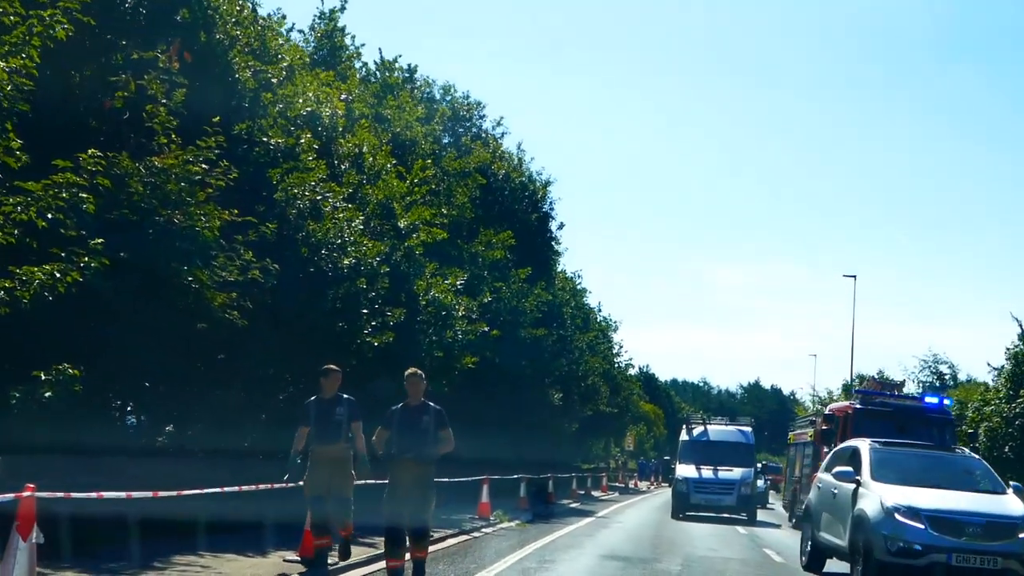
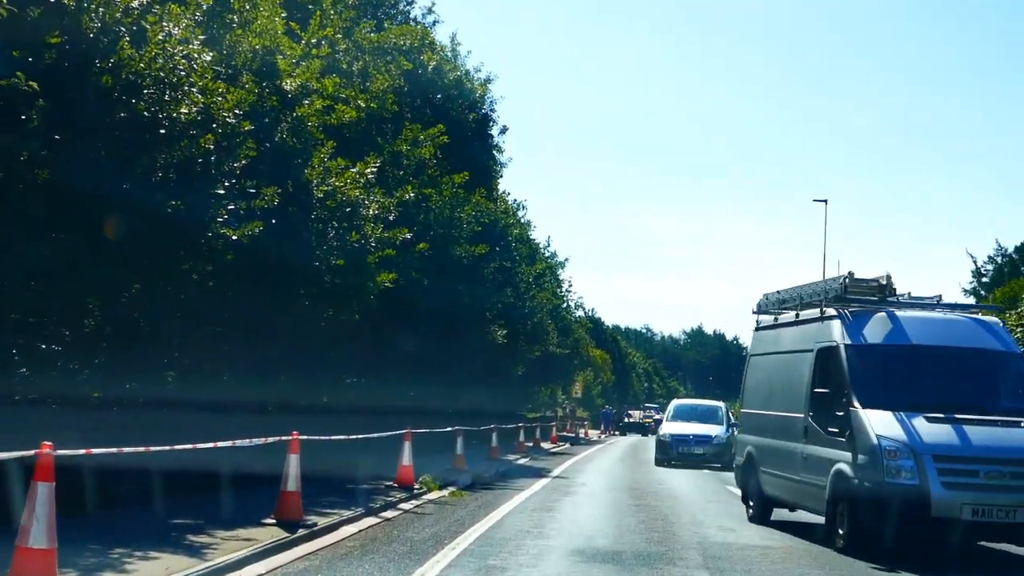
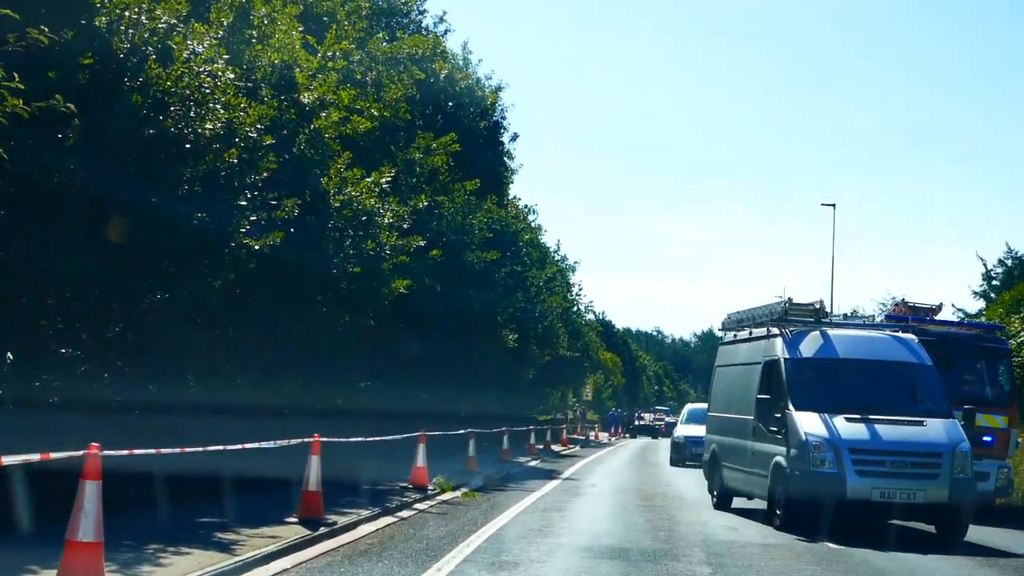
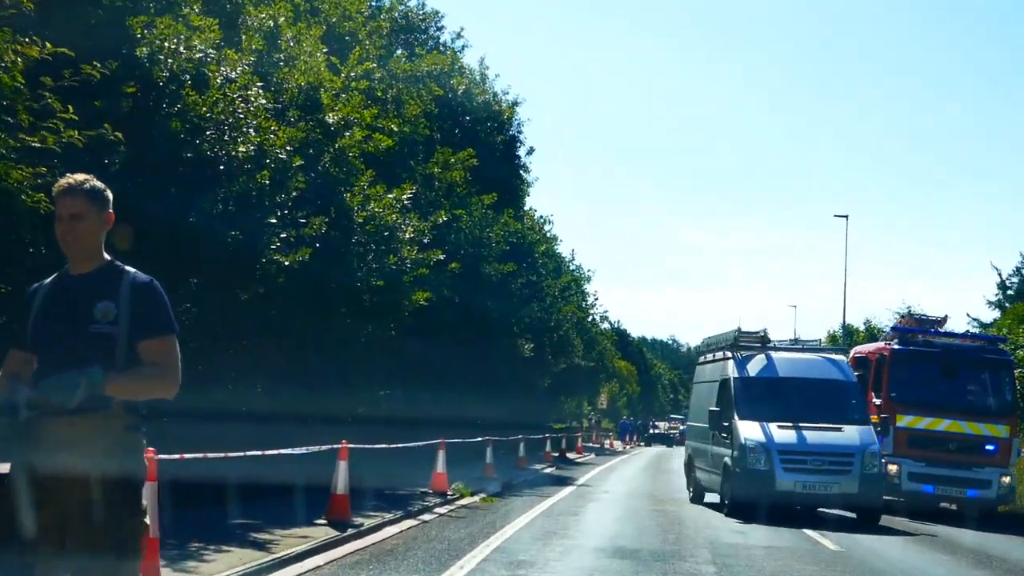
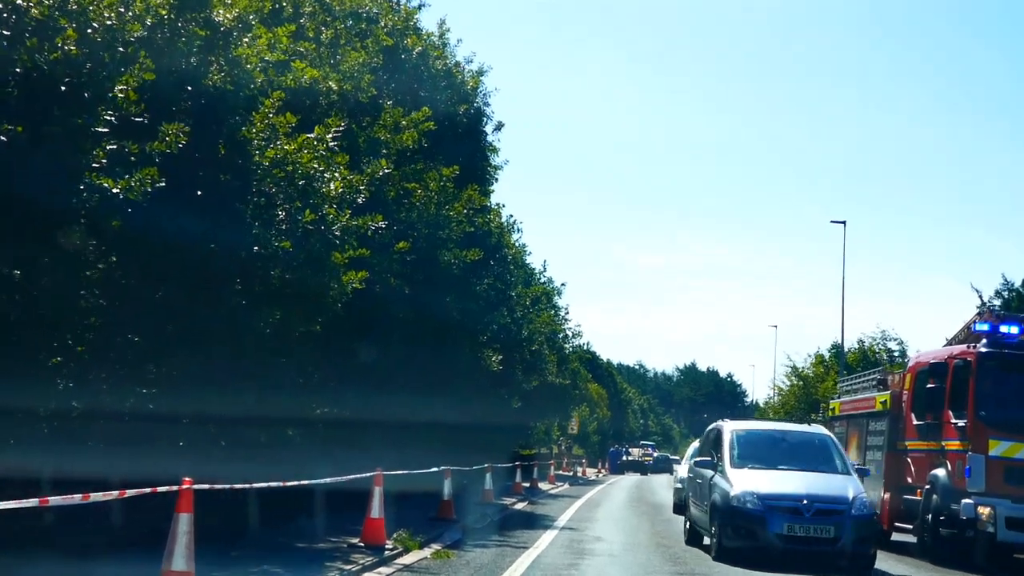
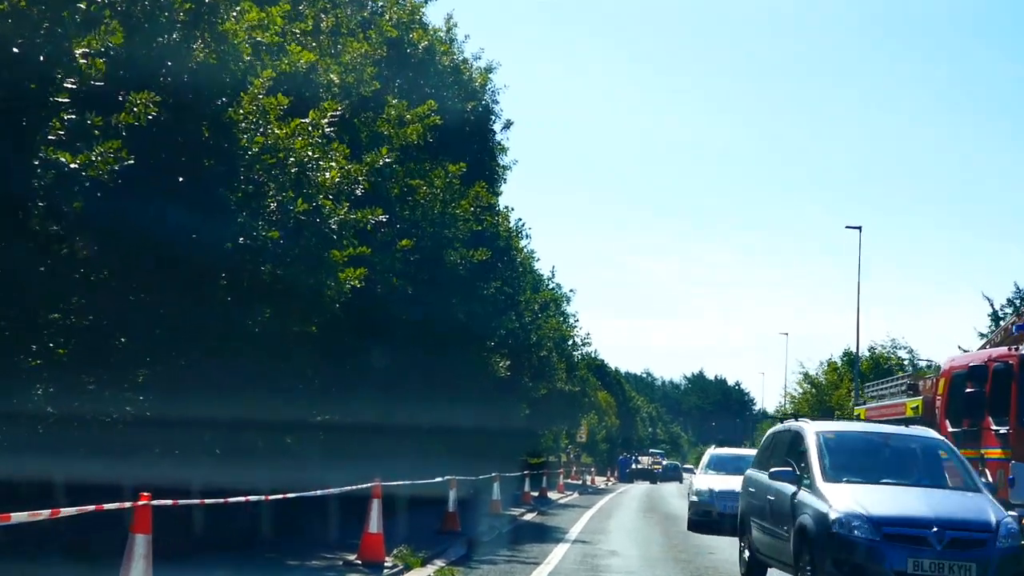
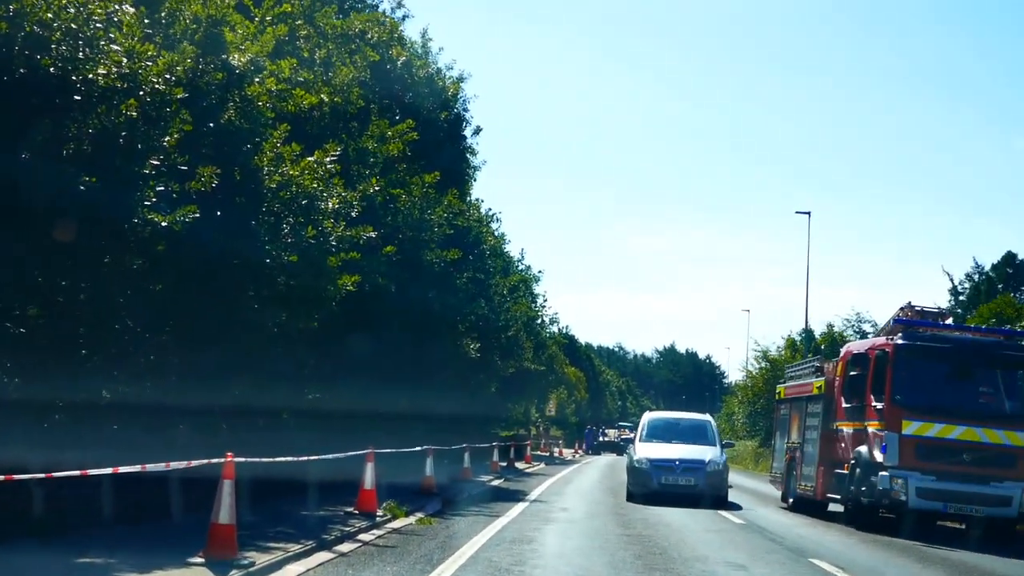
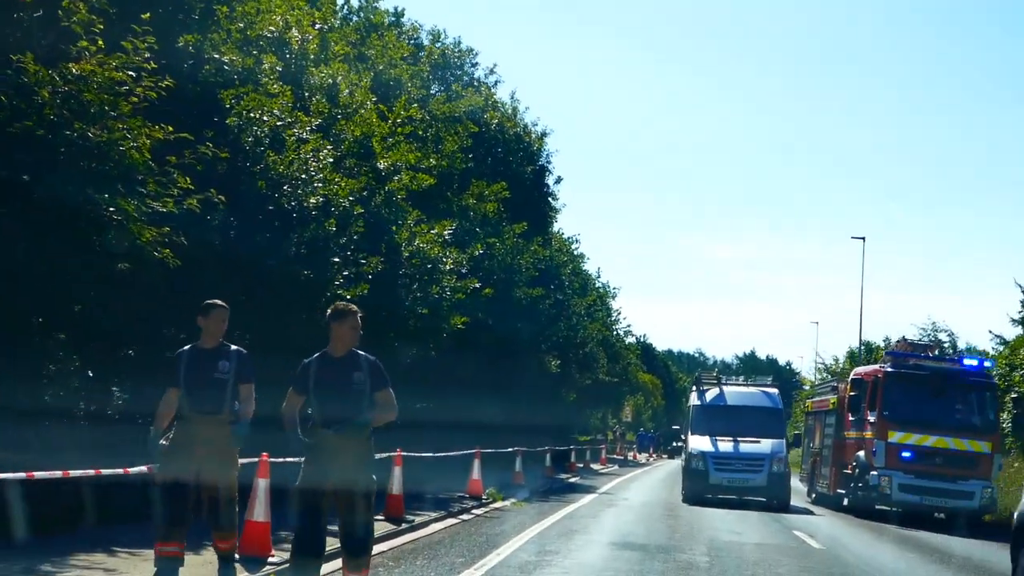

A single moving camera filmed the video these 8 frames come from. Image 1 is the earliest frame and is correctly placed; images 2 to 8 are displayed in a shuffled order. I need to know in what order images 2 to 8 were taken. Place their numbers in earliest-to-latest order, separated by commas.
8, 4, 3, 2, 7, 5, 6
